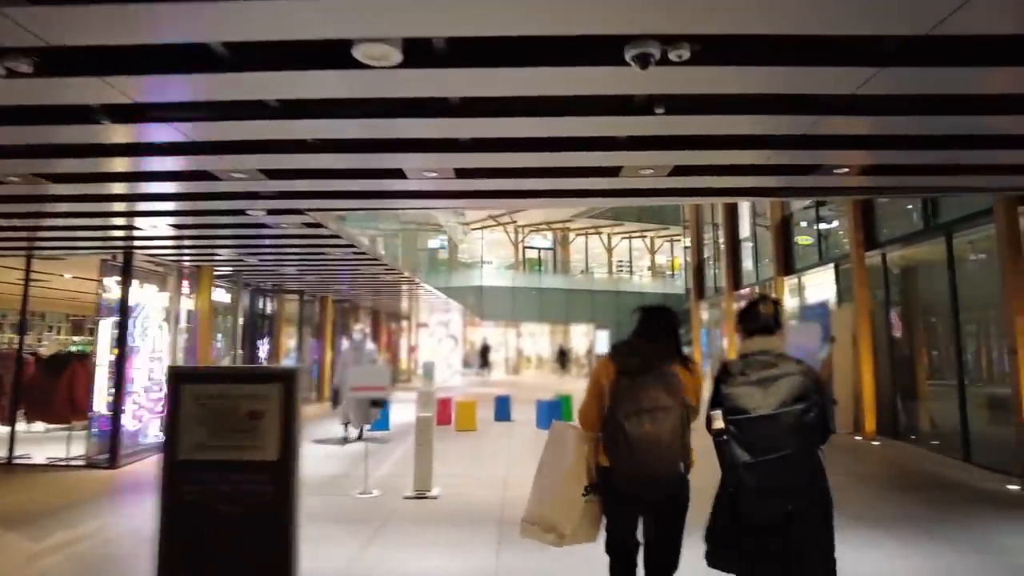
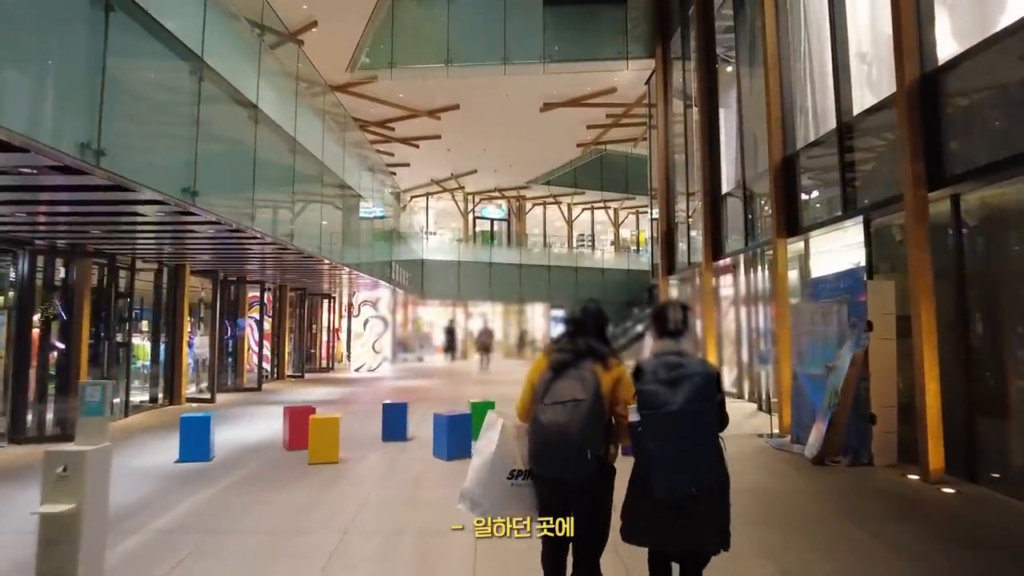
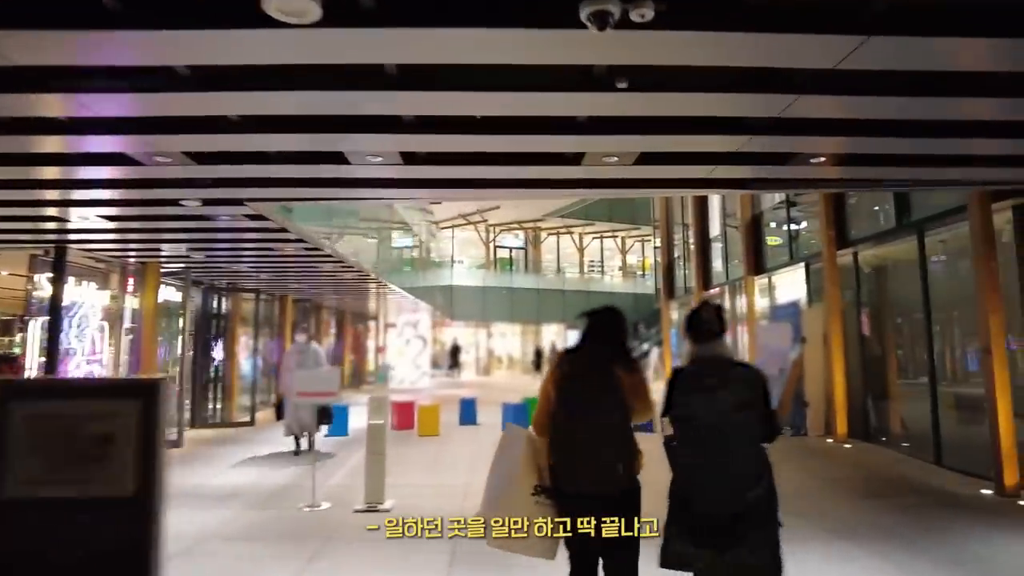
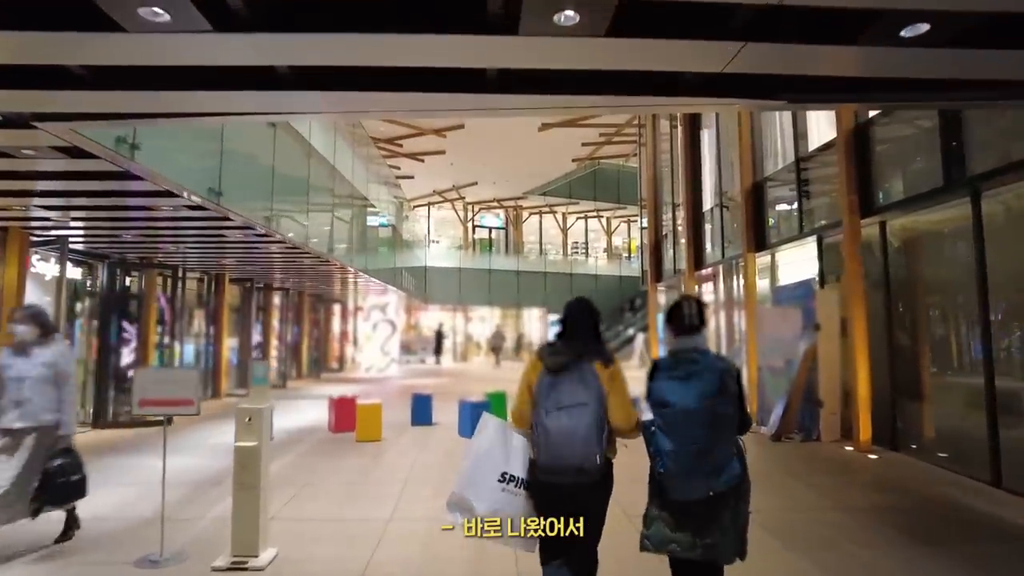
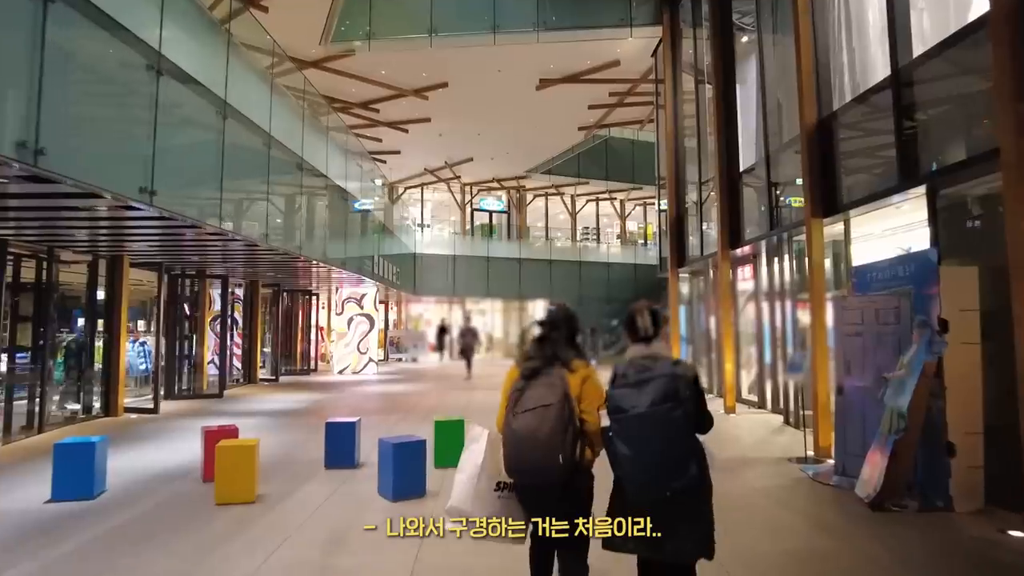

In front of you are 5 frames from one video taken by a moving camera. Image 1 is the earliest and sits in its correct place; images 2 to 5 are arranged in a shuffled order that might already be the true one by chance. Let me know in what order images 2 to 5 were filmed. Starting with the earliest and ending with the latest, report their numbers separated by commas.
3, 4, 2, 5
